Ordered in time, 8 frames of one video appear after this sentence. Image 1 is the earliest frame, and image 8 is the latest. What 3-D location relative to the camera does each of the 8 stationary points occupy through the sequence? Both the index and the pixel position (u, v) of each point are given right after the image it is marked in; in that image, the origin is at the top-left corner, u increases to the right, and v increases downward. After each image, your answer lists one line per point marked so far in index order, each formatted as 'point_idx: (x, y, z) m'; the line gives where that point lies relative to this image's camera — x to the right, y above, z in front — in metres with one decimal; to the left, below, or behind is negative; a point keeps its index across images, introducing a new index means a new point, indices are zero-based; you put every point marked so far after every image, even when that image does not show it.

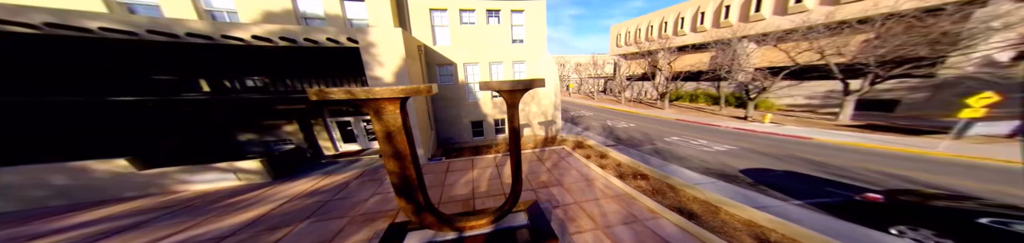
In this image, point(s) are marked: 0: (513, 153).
0: (+0.1, -0.6, +2.9) m
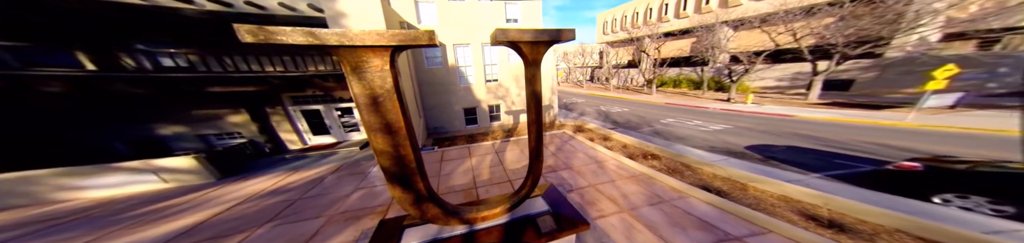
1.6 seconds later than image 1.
0: (+0.3, -0.1, +2.3) m
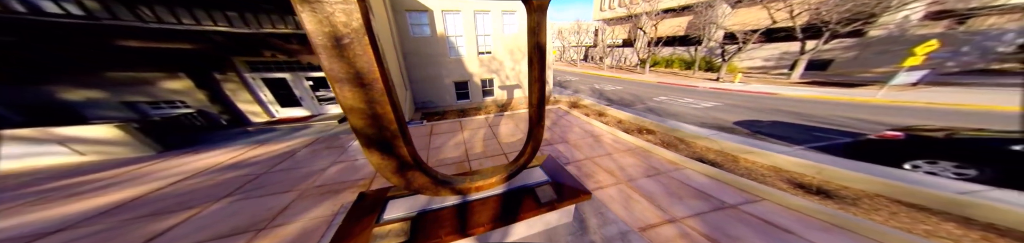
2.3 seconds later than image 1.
0: (+0.3, +0.3, +2.0) m
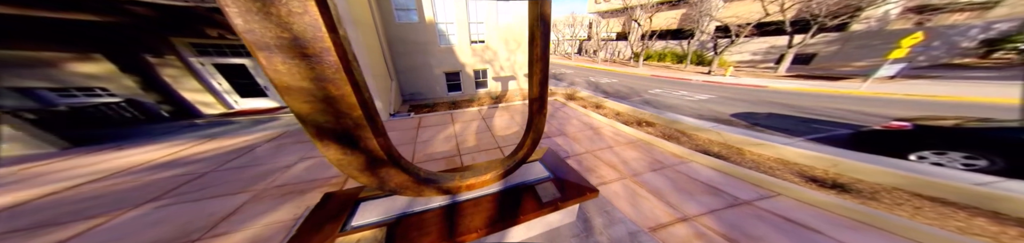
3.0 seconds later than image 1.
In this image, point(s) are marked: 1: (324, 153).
0: (+0.3, +0.5, +1.7) m
1: (-1.3, -0.2, +1.3) m
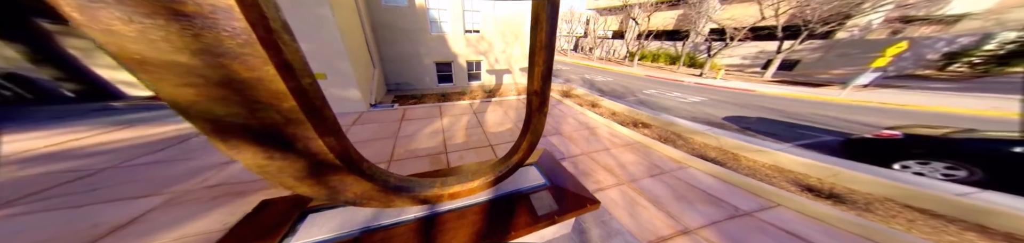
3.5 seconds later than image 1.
0: (+0.2, +0.4, +1.4) m
1: (-1.4, -0.2, +0.9) m
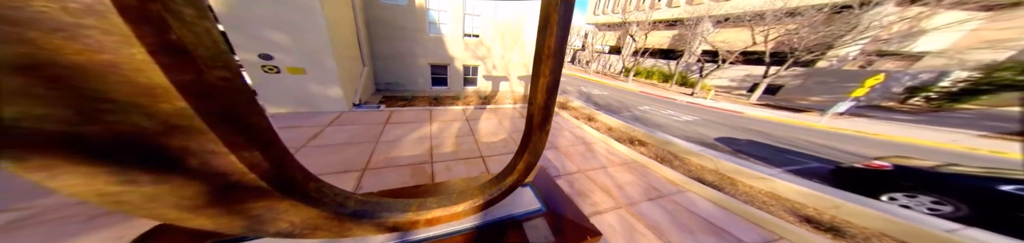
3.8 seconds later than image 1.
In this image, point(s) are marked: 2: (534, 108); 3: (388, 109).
0: (+0.2, +0.3, +1.2) m
1: (-1.4, -0.2, +0.7) m
2: (+0.1, +0.1, +1.4) m
3: (-3.5, +0.3, +5.1) m
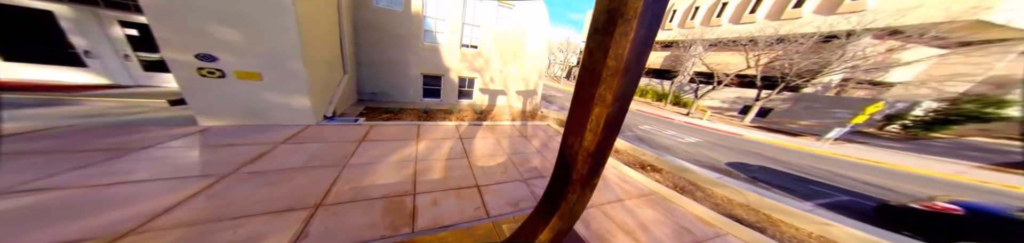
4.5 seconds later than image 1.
0: (+0.4, +0.1, +0.7) m
1: (-1.3, -0.3, 0.0) m
2: (+0.3, -0.1, +0.8) m
3: (-3.5, 0.0, +4.4) m
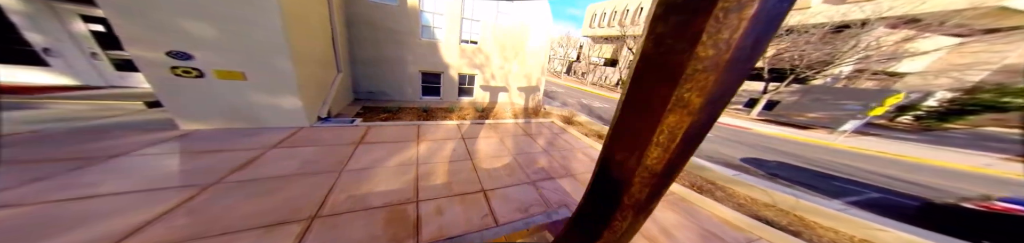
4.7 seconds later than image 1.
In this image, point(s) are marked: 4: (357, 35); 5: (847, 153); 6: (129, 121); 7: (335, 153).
0: (+0.5, +0.1, +0.5) m
1: (-1.1, -0.4, -0.2) m
2: (+0.4, -0.1, +0.6) m
3: (-3.3, -0.1, +4.2) m
4: (-5.1, +2.8, +5.9) m
5: (+13.0, -1.3, +7.0) m
6: (-6.6, 0.0, +3.1) m
7: (-2.9, -0.5, +3.0) m
